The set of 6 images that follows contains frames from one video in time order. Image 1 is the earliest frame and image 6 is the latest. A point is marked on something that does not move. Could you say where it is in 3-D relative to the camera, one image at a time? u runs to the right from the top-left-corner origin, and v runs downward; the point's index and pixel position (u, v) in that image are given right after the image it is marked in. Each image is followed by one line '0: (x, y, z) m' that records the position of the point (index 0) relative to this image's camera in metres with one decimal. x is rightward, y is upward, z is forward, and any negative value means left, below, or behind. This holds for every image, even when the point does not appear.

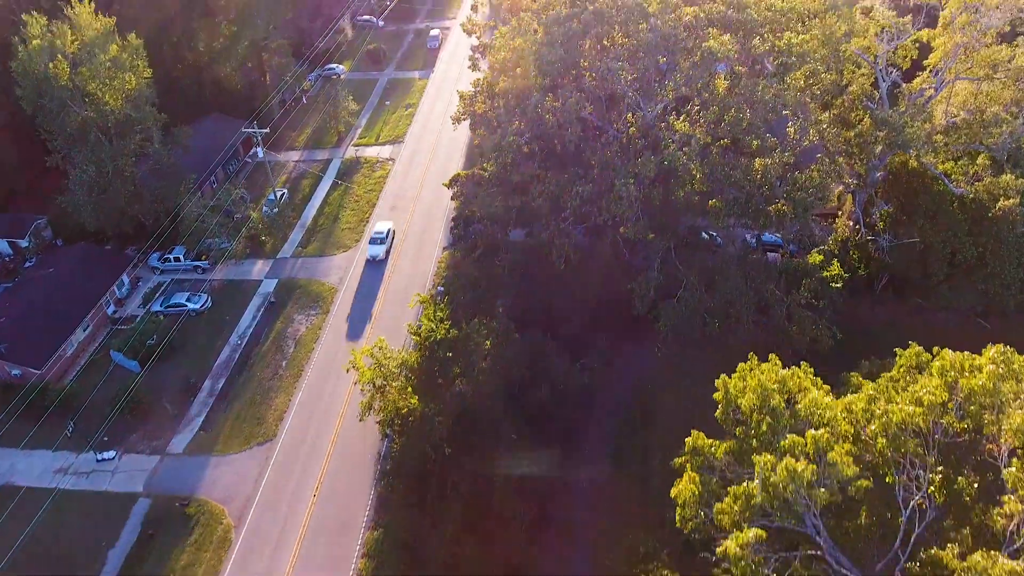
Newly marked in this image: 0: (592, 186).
0: (+2.2, +2.8, +18.9) m
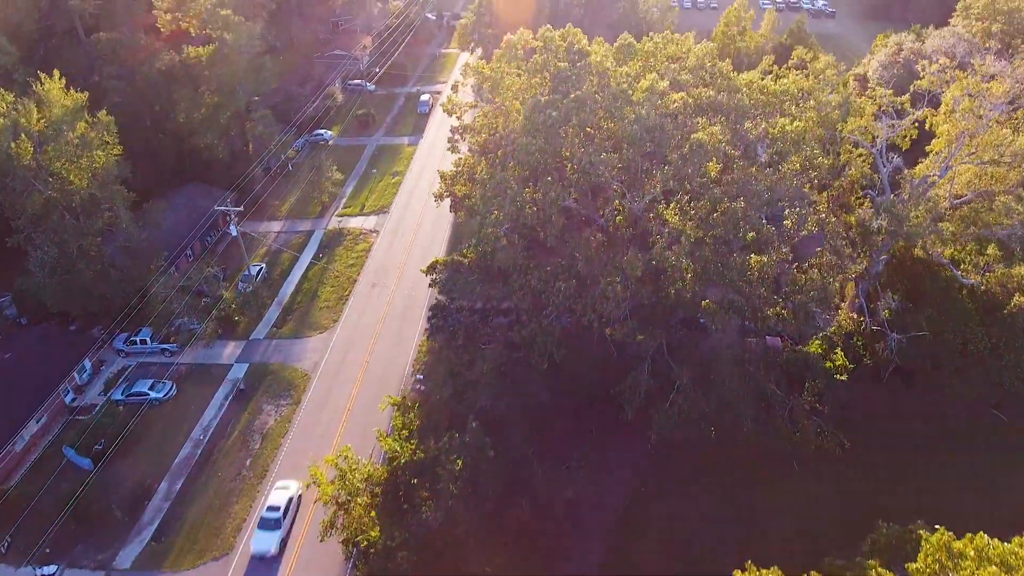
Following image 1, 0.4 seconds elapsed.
0: (+1.6, +0.2, +17.6) m
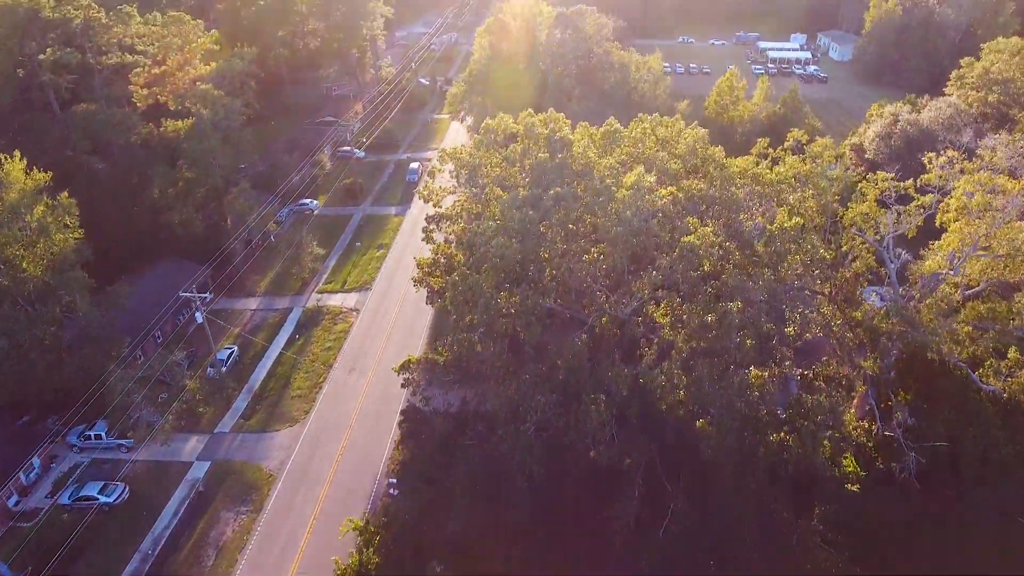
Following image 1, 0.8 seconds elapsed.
0: (+1.1, -2.4, +15.9) m
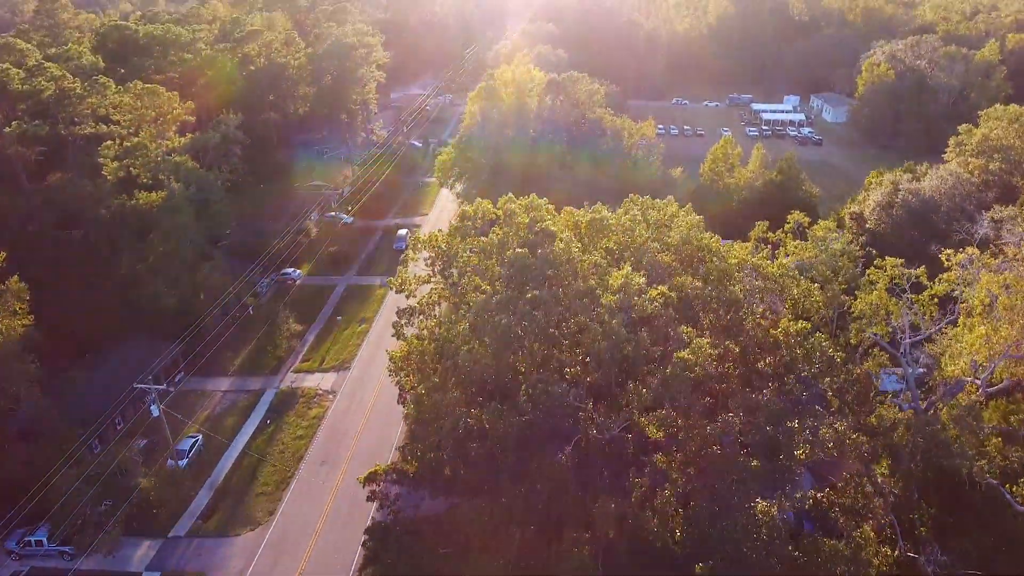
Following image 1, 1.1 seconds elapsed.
0: (+0.5, -4.8, +14.0) m
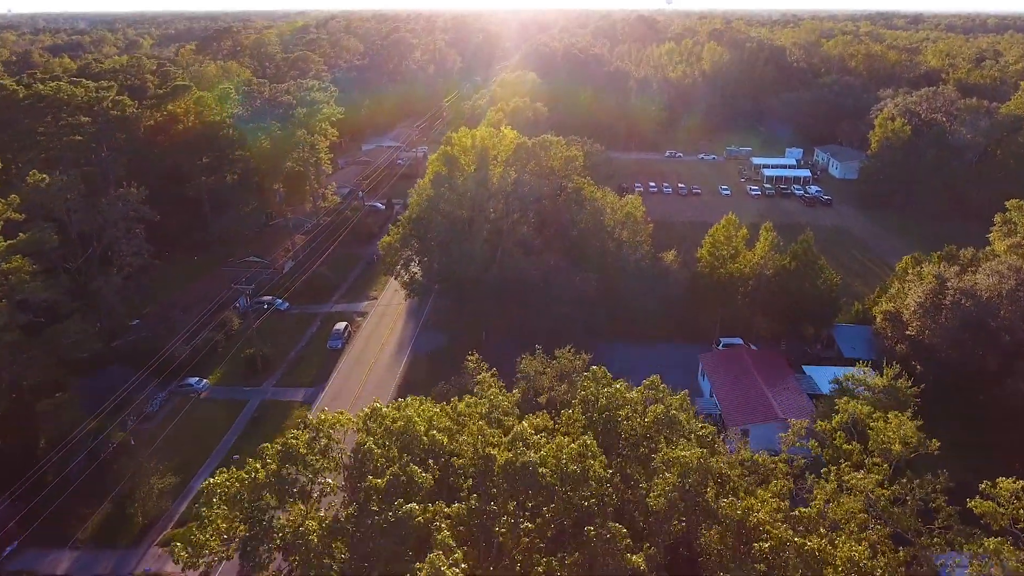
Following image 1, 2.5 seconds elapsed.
0: (-1.6, -8.9, +6.0) m
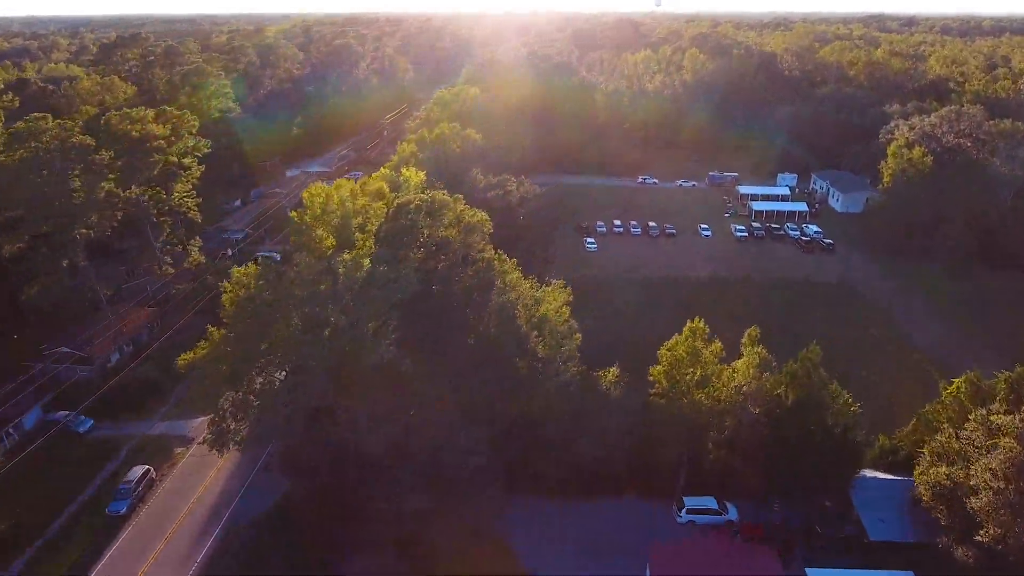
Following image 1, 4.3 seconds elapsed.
0: (-6.0, -13.6, -5.6) m
